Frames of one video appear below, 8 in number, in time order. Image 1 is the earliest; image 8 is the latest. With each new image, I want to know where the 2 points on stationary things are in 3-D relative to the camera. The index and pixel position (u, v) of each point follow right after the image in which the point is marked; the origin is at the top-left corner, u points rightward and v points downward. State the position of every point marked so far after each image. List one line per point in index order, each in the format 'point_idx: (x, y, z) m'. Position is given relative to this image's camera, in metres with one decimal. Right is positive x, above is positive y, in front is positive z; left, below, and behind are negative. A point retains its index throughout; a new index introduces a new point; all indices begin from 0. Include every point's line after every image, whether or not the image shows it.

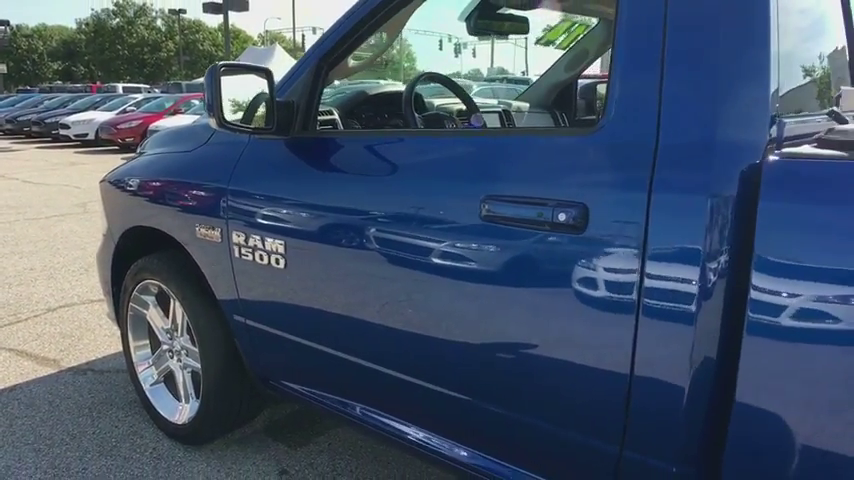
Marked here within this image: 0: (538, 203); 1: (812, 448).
0: (+0.2, +0.1, +1.5) m
1: (+0.7, -0.4, +1.2) m
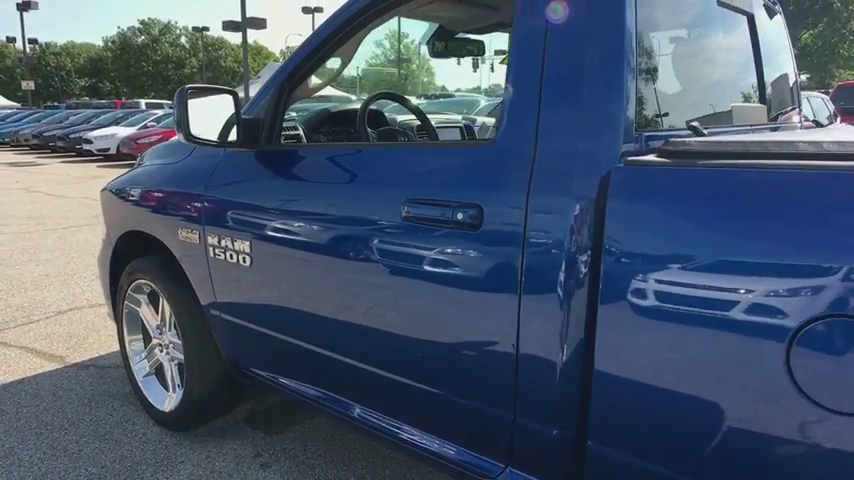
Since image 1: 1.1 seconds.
0: (0.0, +0.1, +1.8) m
1: (+0.5, -0.4, +1.4) m
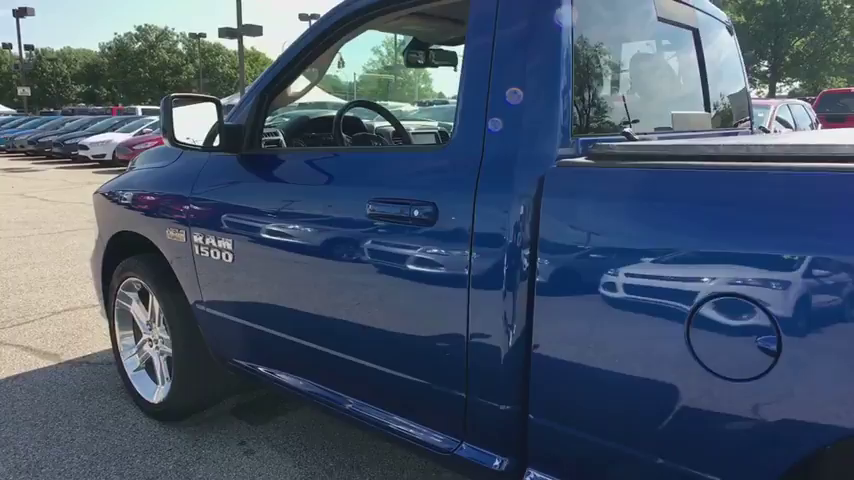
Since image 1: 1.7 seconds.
0: (-0.1, +0.1, +1.9) m
1: (+0.4, -0.3, +1.6) m
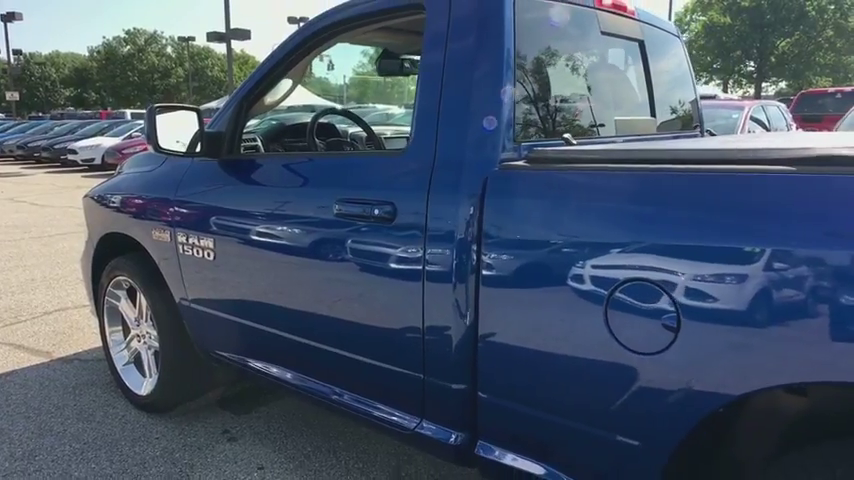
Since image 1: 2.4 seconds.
0: (-0.2, +0.1, +2.1) m
1: (+0.3, -0.3, +1.8) m
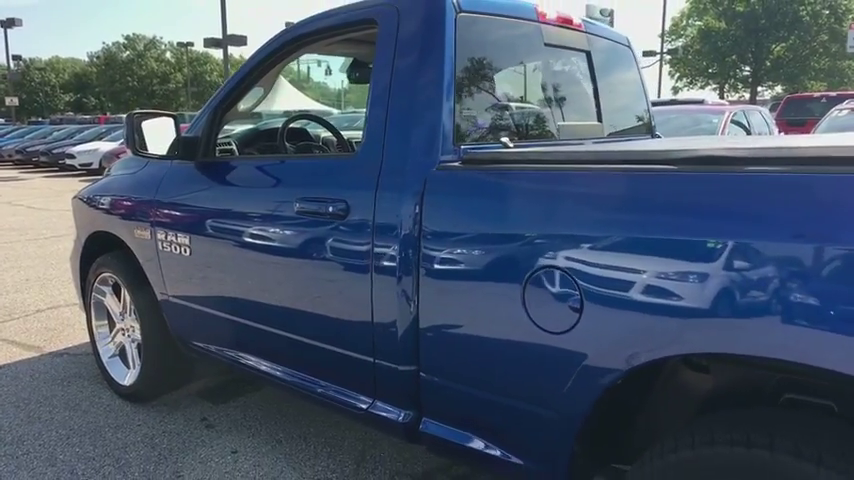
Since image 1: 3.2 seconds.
0: (-0.4, +0.1, +2.3) m
1: (+0.1, -0.3, +1.9) m
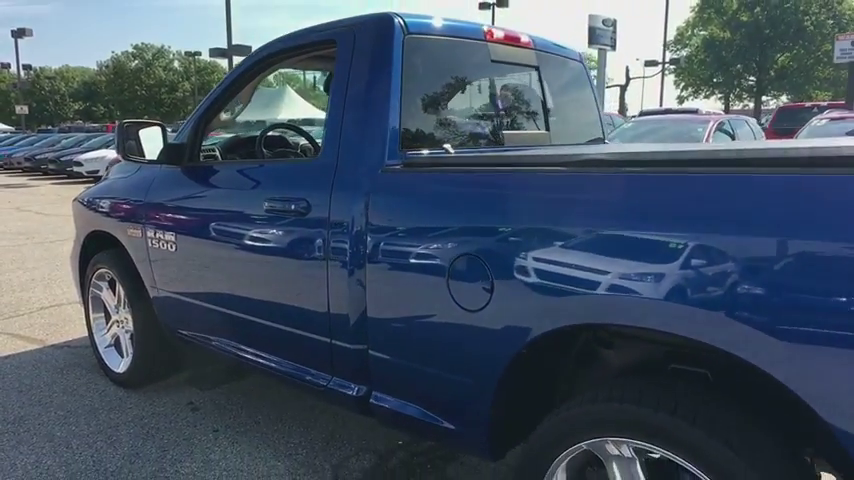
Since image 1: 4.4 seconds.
0: (-0.5, +0.2, +2.6) m
1: (0.0, -0.3, +2.2) m
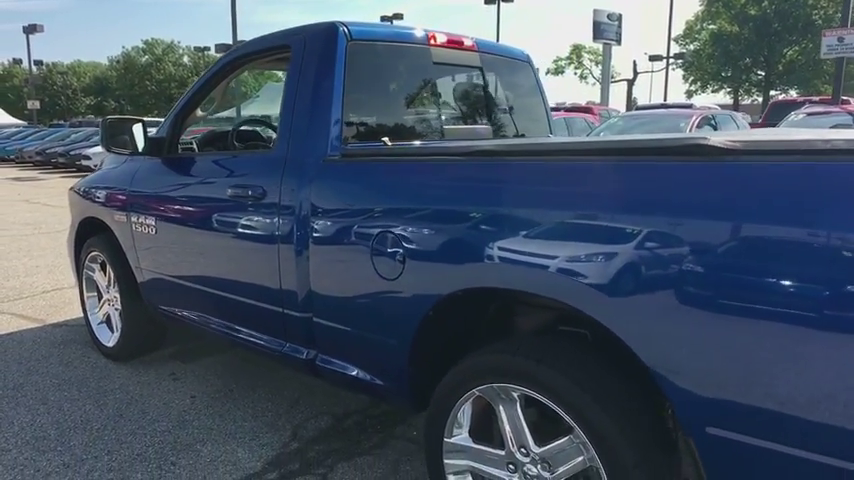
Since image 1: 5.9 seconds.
0: (-0.8, +0.2, +2.9) m
1: (-0.3, -0.2, +2.6) m
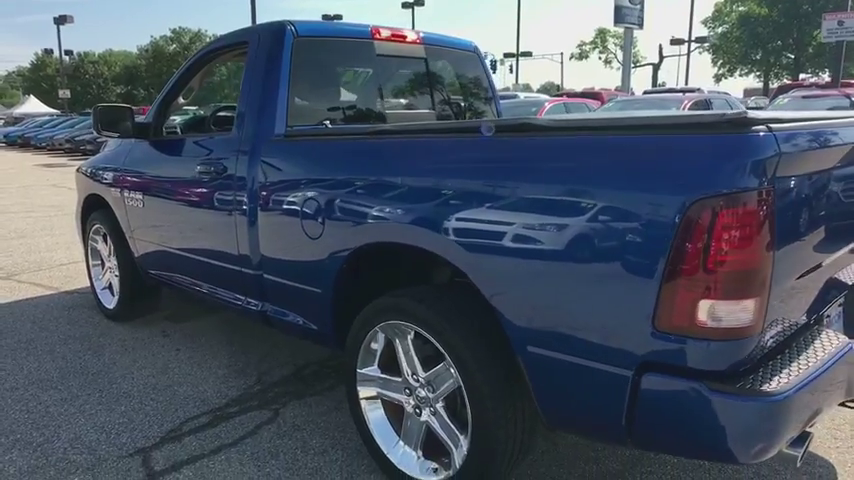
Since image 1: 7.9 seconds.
0: (-1.1, +0.4, +3.4) m
1: (-0.6, -0.1, +3.0) m
